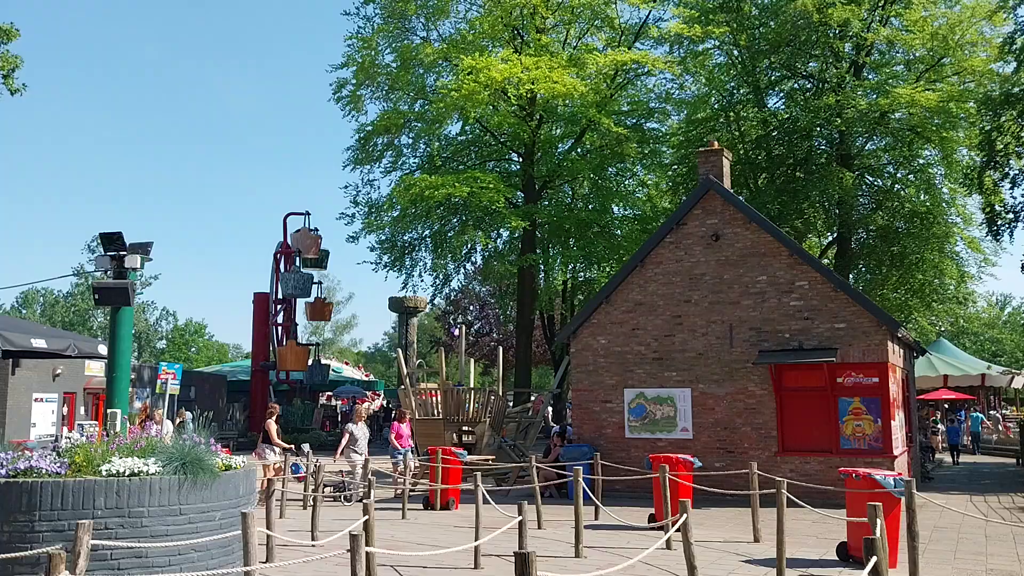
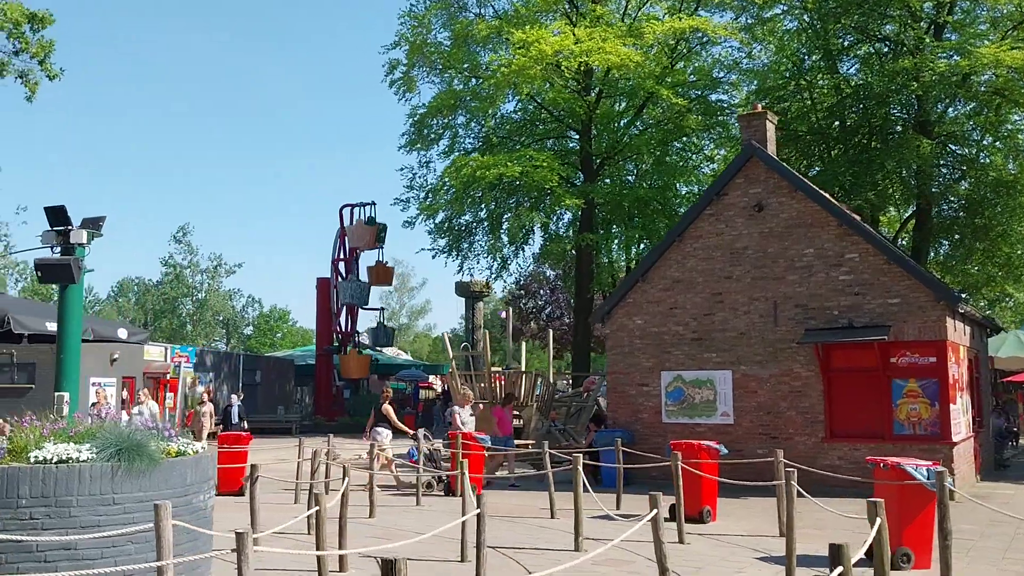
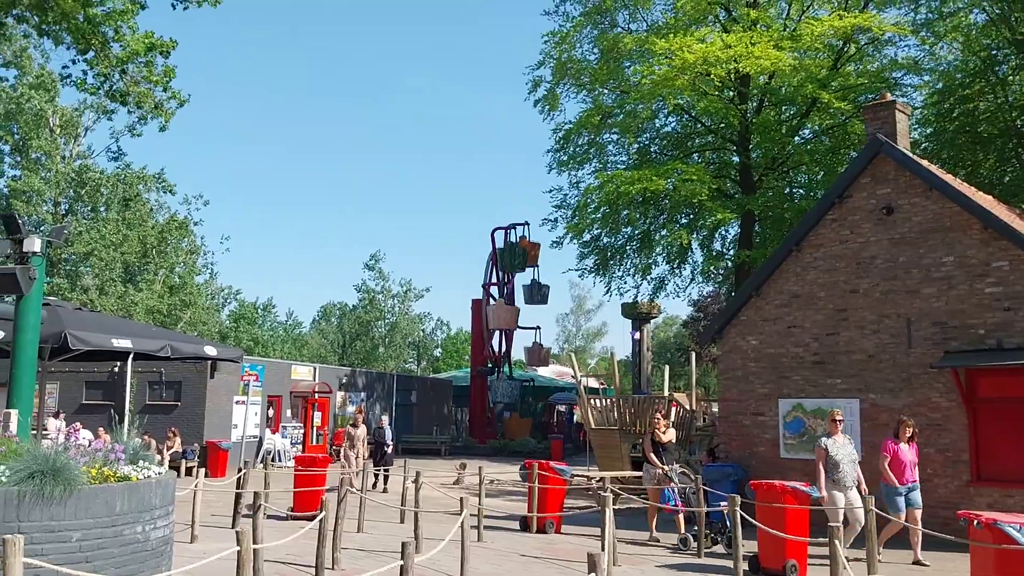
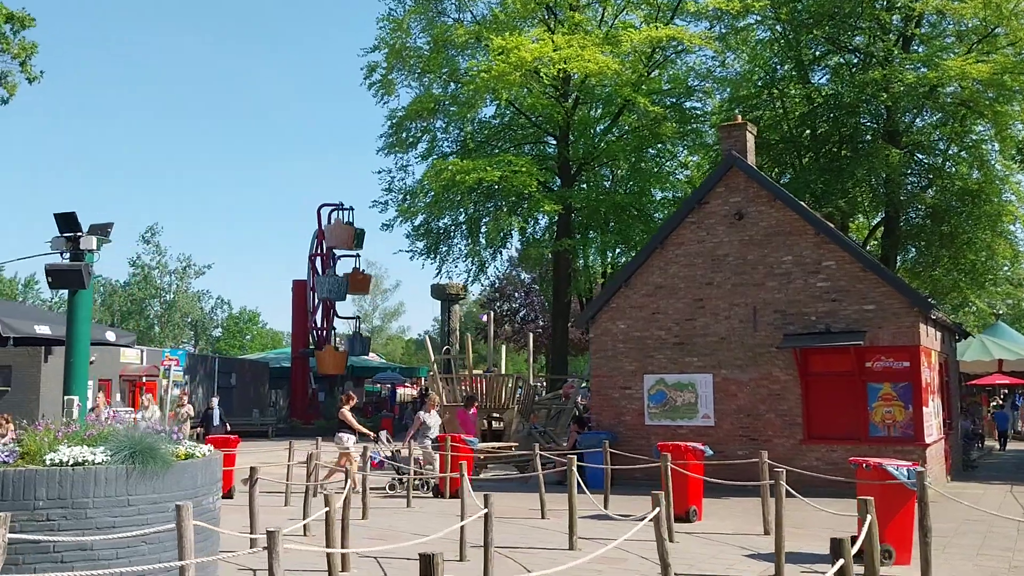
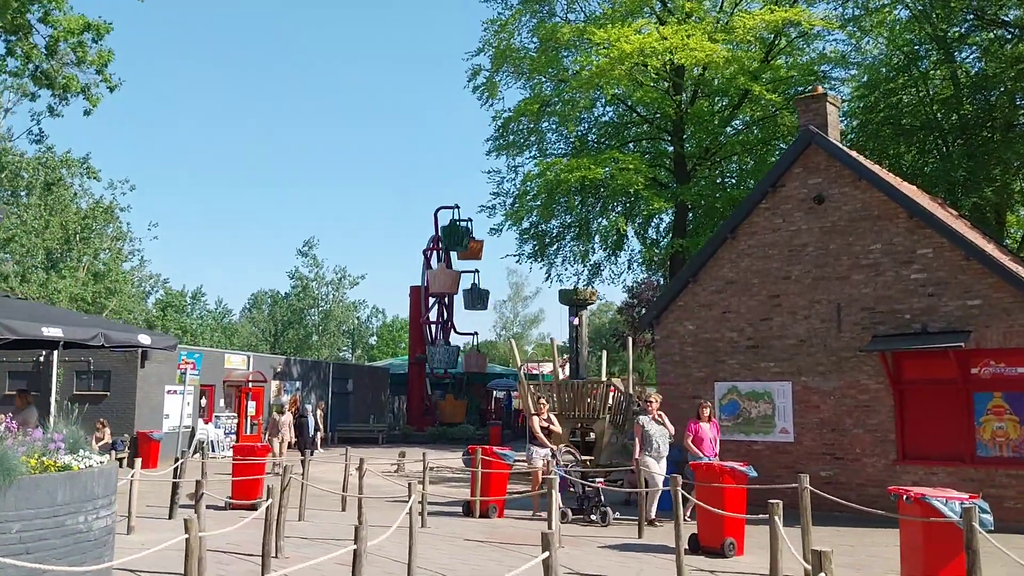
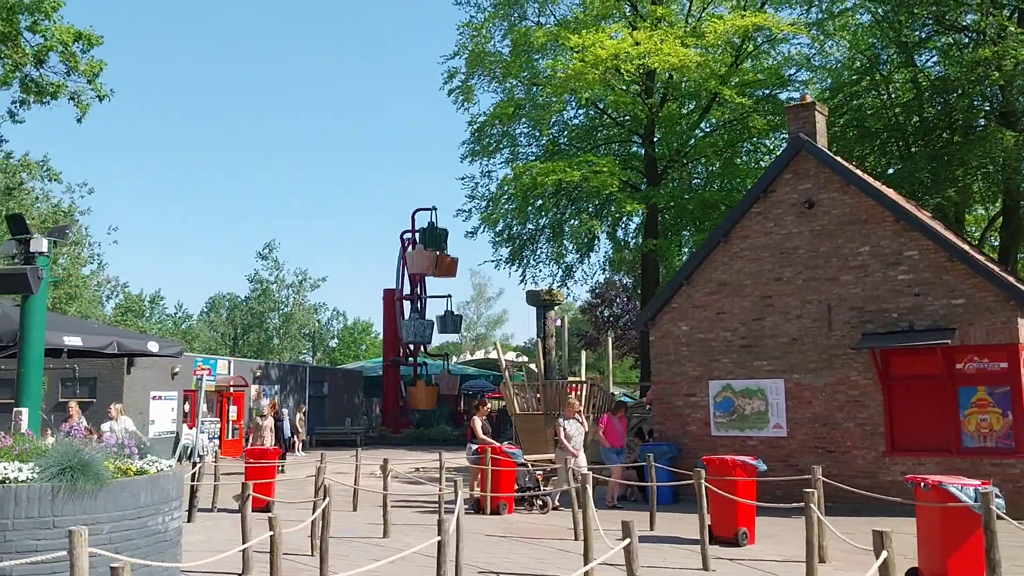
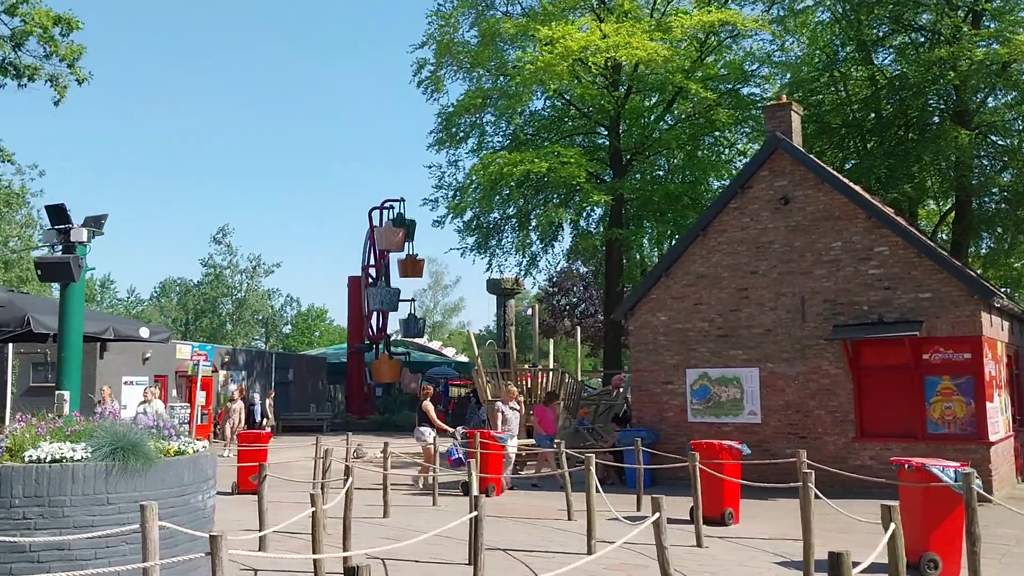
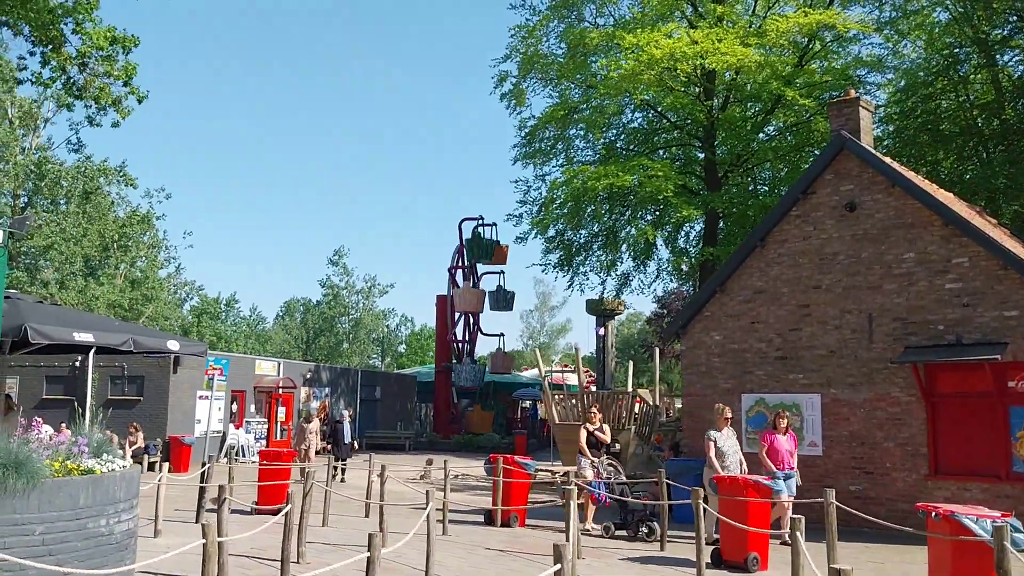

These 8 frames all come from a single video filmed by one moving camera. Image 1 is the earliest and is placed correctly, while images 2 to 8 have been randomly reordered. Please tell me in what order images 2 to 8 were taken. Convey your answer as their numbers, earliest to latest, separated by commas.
4, 2, 7, 6, 5, 8, 3
